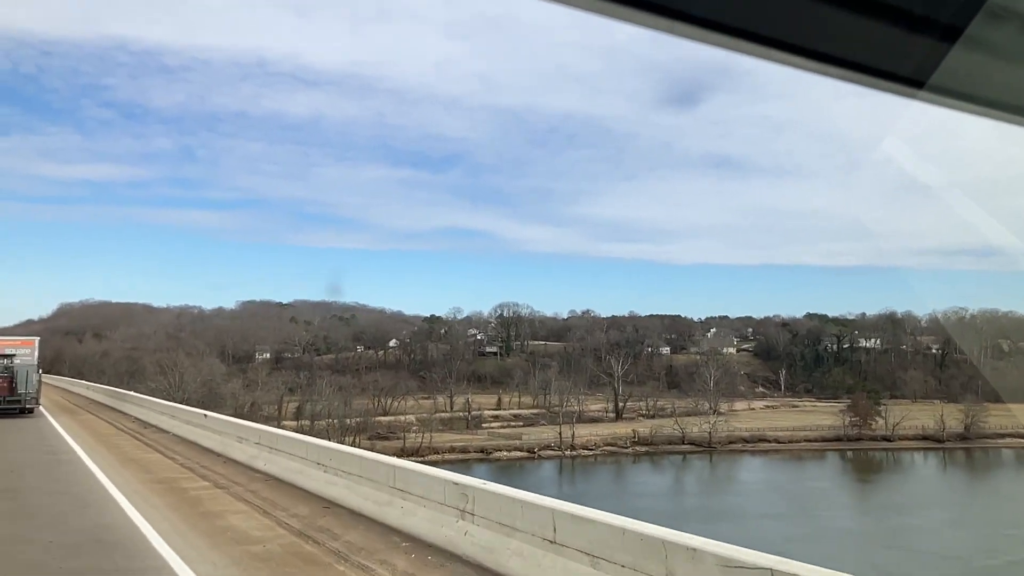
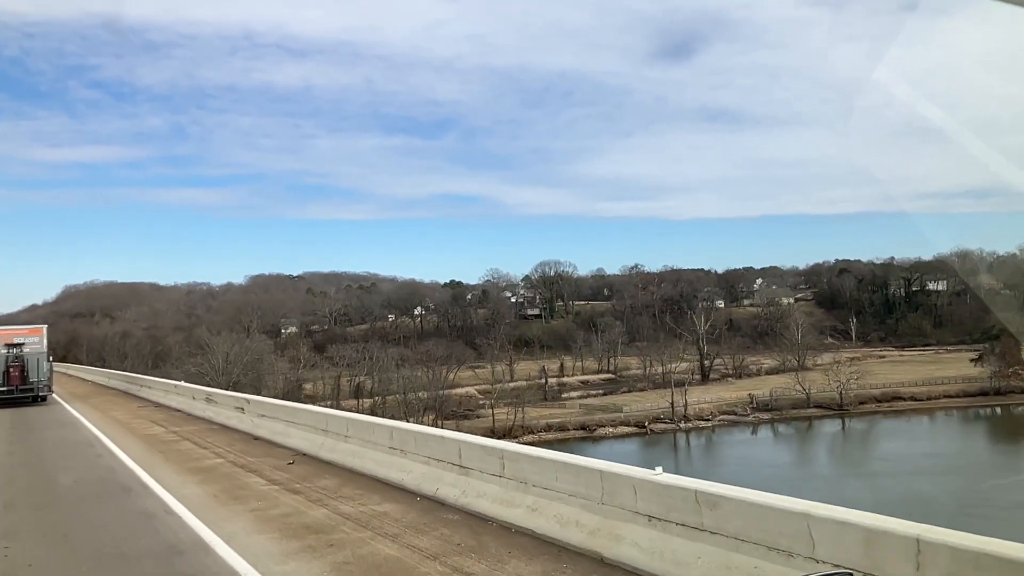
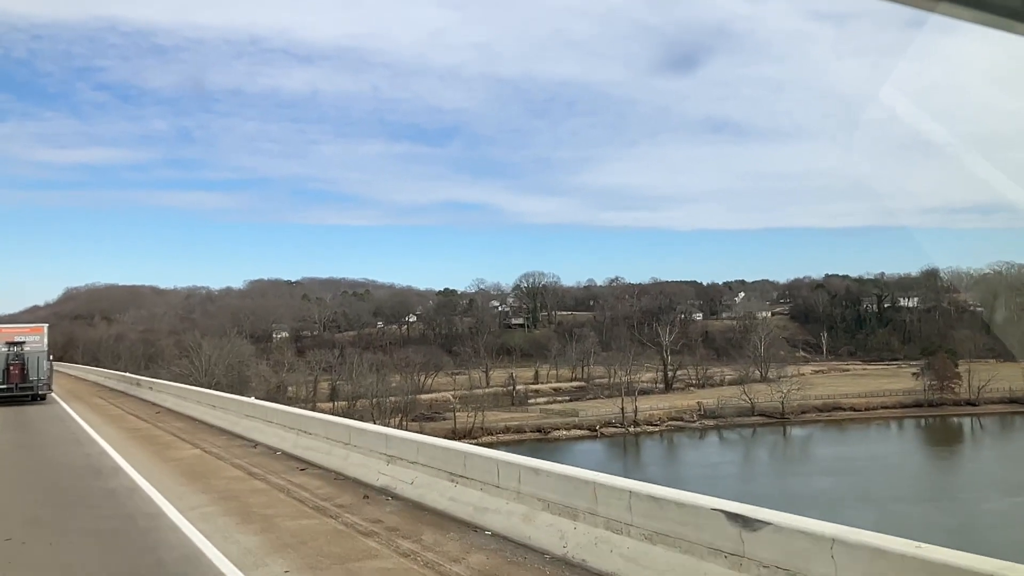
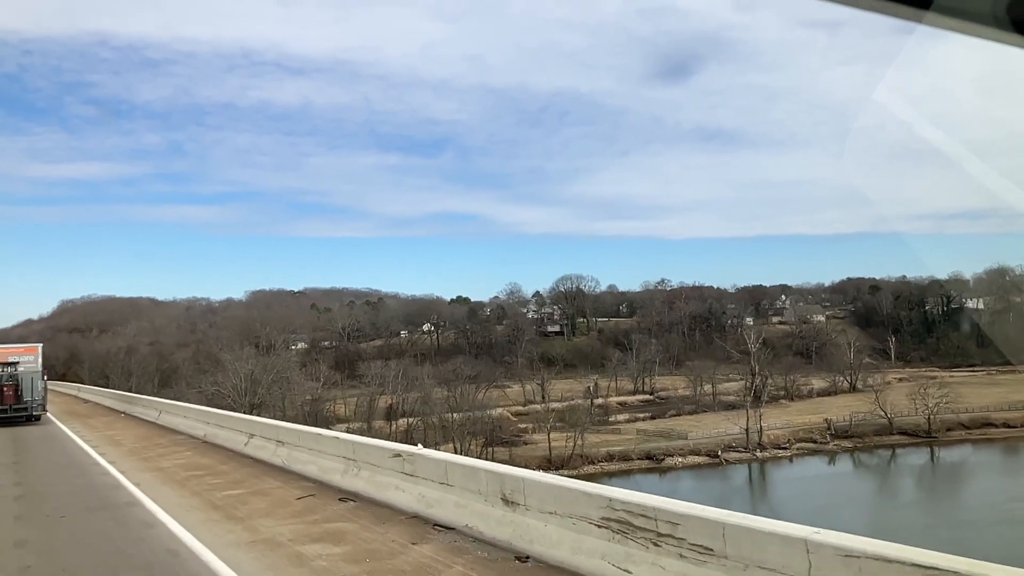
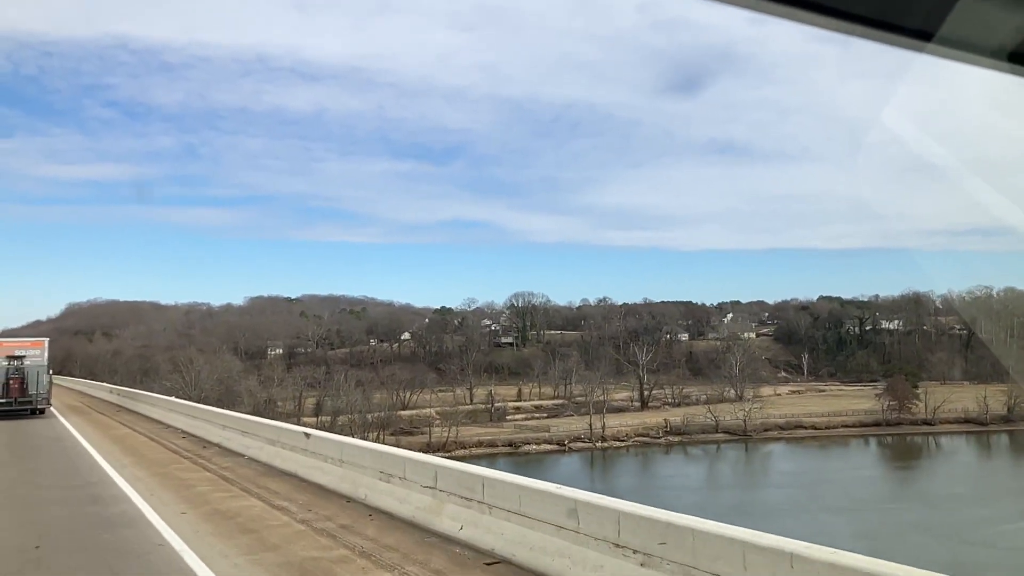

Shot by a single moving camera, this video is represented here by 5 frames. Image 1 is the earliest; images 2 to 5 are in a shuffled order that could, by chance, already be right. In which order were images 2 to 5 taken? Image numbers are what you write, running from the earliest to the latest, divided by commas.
5, 3, 2, 4
